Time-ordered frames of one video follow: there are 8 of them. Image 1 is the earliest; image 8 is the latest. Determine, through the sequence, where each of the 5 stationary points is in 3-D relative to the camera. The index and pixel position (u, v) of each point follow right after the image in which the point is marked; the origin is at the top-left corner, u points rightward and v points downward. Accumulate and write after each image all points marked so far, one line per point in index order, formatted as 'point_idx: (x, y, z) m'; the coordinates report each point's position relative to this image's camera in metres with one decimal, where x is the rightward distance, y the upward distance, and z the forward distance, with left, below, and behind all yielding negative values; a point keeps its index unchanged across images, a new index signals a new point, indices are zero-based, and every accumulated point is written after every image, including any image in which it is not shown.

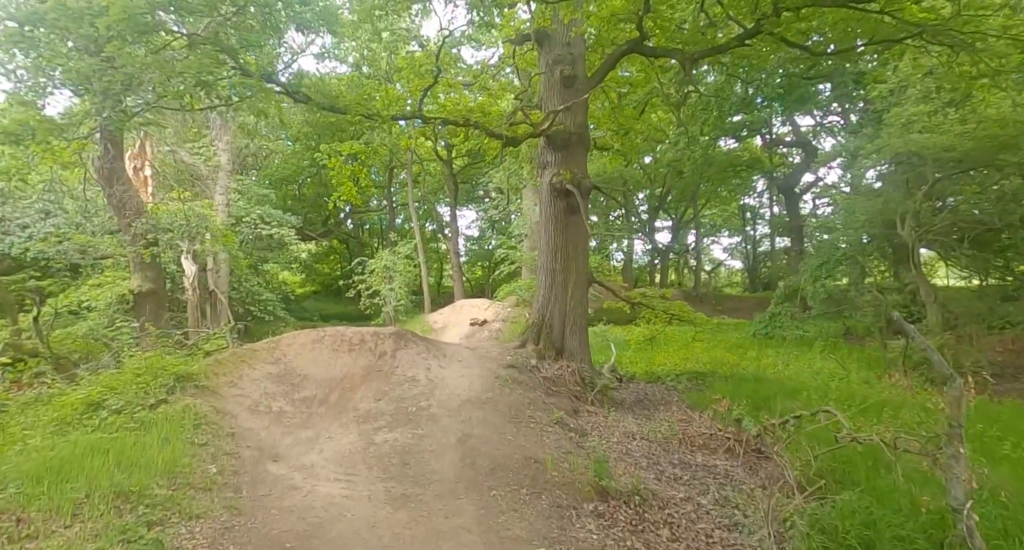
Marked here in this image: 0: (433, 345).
0: (-1.2, -1.1, +9.4) m
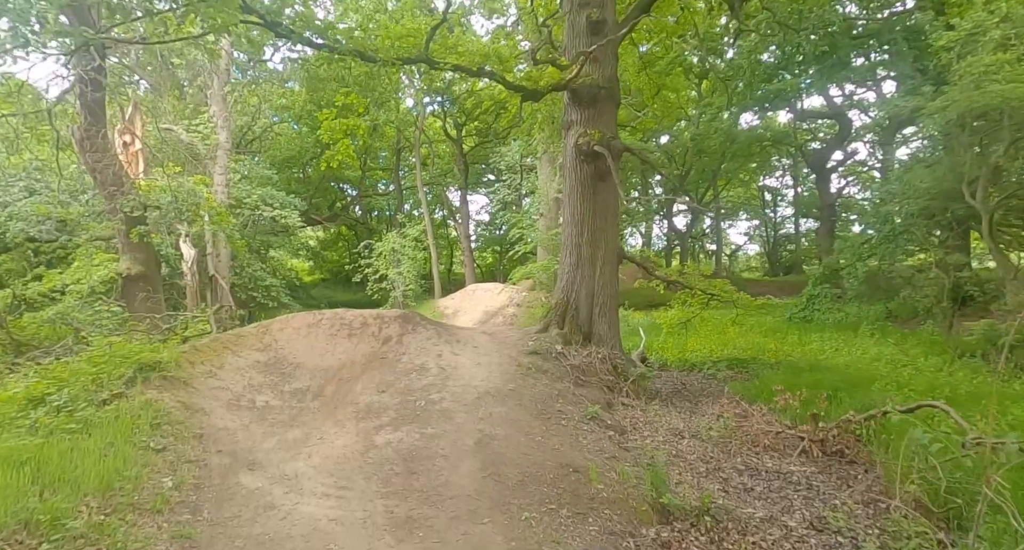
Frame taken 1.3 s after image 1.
0: (-0.9, -0.7, +8.4) m
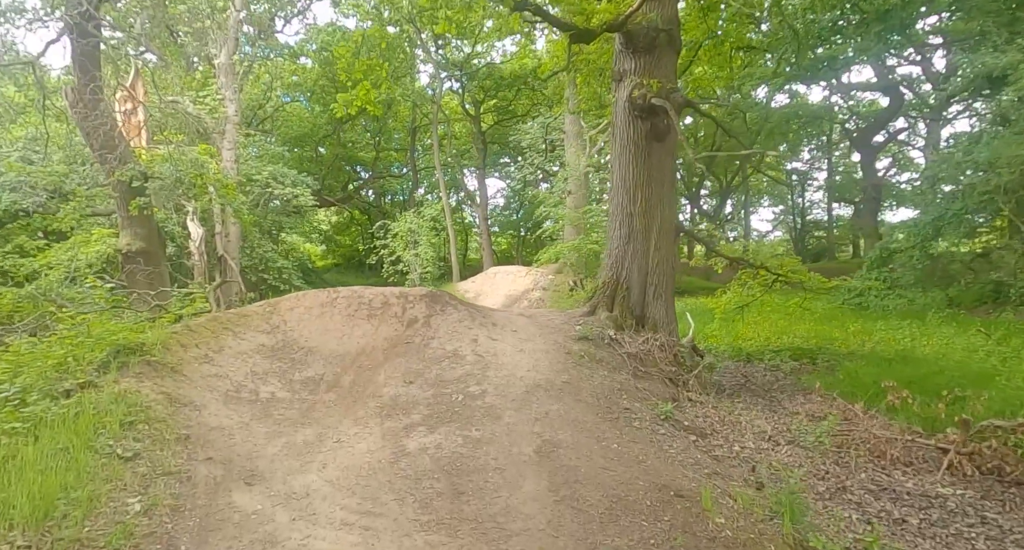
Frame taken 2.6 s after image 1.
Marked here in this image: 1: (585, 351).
0: (-0.4, -0.4, +7.3) m
1: (+0.8, -0.8, +6.2) m
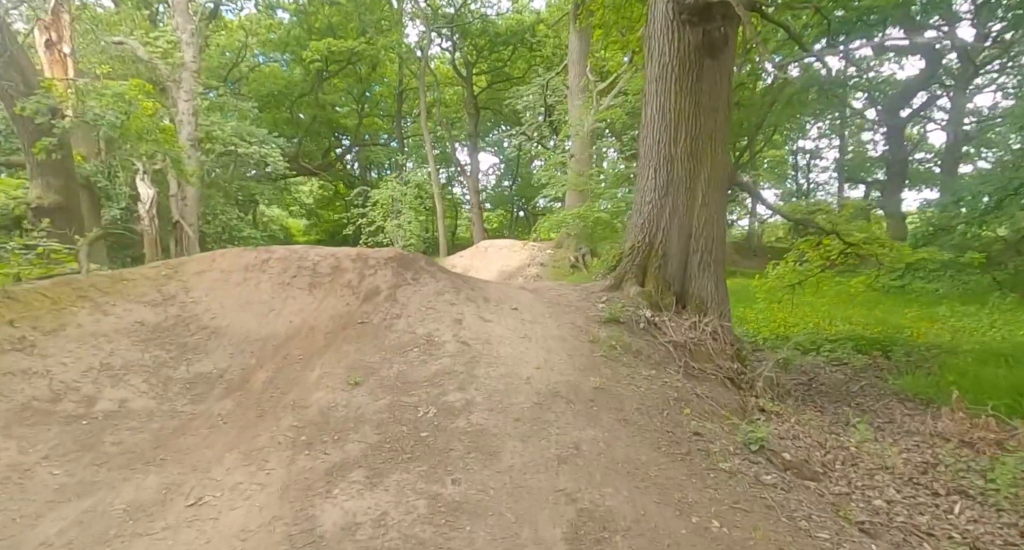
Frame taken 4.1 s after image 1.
0: (-0.4, 0.0, +5.4) m
1: (+0.8, -0.4, +4.4) m
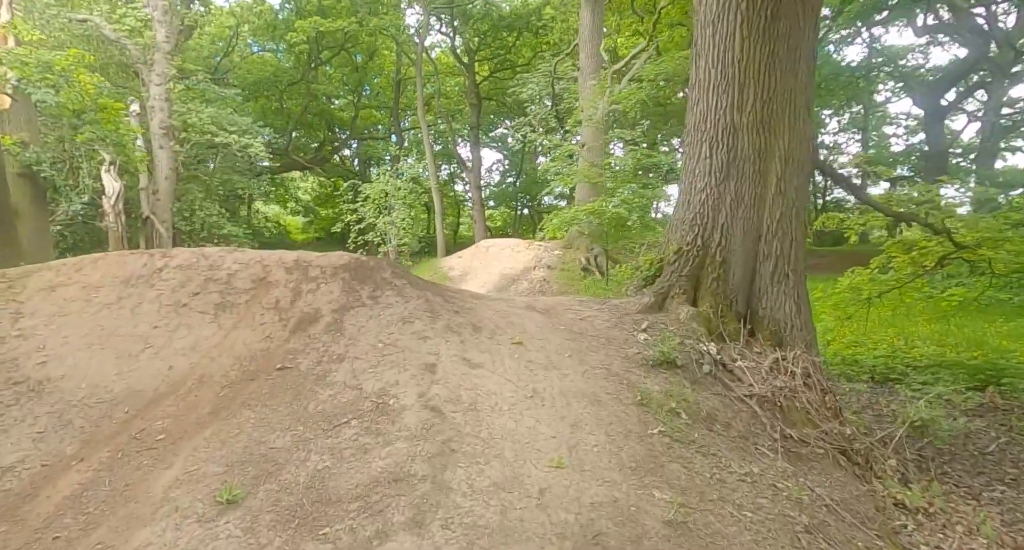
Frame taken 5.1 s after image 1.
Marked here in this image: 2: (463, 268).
0: (-0.4, -0.1, +3.8) m
1: (+0.8, -0.6, +2.8) m
2: (-1.1, +0.2, +13.5) m
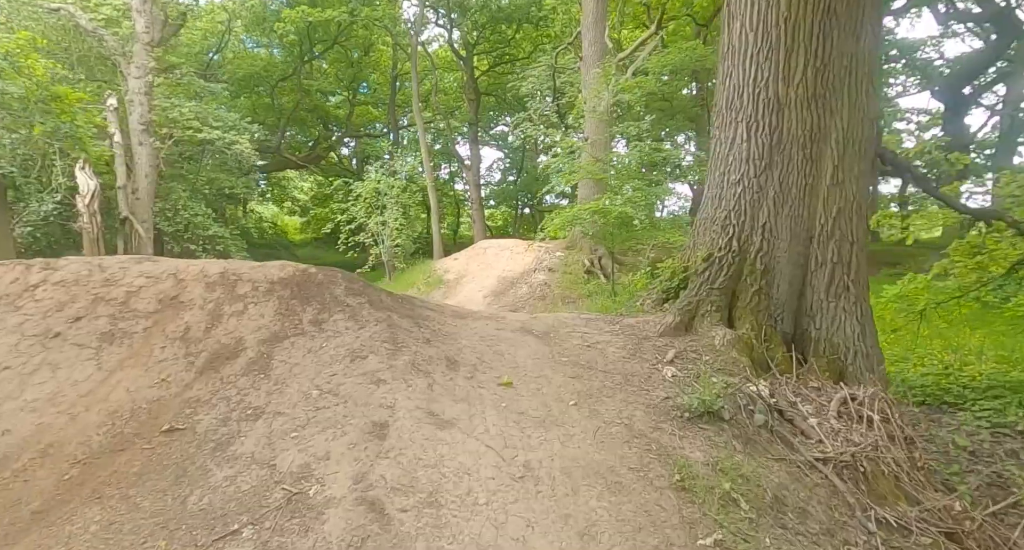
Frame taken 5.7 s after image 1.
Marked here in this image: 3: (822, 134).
0: (-0.5, -0.2, +3.0) m
1: (+0.7, -0.6, +2.0) m
2: (-1.1, +0.1, +12.6) m
3: (+1.8, +0.8, +3.4) m
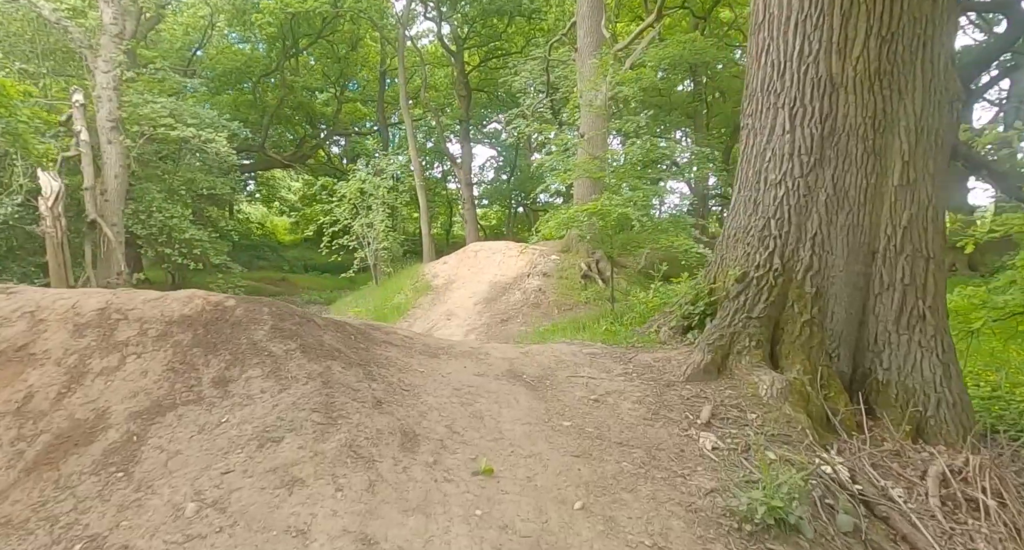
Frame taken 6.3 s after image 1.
0: (-0.5, -0.3, +2.2) m
1: (+0.7, -0.8, +1.2) m
2: (-1.3, 0.0, +11.9) m
3: (+1.7, +0.7, +2.7) m
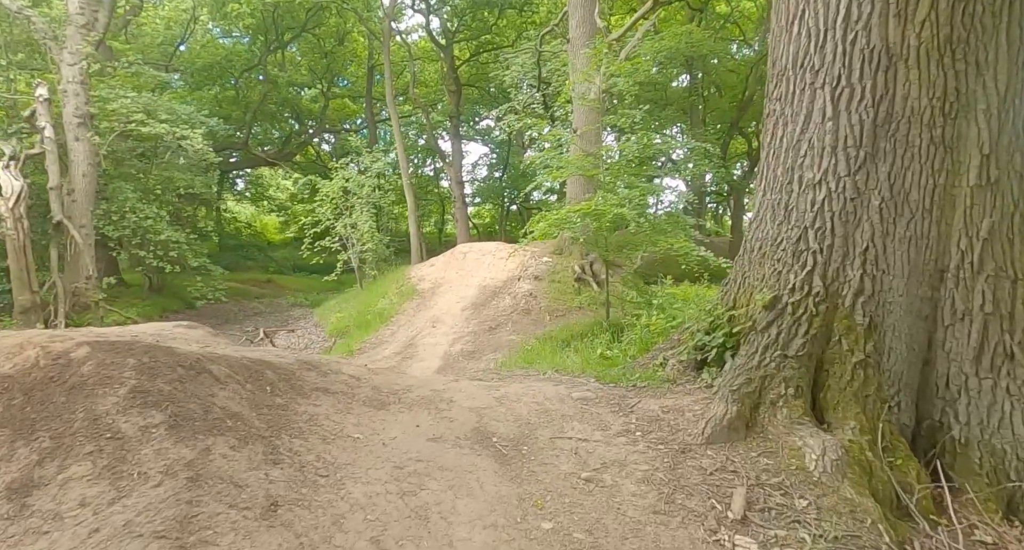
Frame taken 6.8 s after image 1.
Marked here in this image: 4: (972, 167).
0: (-0.6, -0.4, +1.6) m
1: (+0.6, -0.9, +0.6) m
2: (-1.5, -0.1, +11.2) m
3: (+1.6, +0.6, +2.0) m
4: (+1.6, +0.3, +2.0) m
